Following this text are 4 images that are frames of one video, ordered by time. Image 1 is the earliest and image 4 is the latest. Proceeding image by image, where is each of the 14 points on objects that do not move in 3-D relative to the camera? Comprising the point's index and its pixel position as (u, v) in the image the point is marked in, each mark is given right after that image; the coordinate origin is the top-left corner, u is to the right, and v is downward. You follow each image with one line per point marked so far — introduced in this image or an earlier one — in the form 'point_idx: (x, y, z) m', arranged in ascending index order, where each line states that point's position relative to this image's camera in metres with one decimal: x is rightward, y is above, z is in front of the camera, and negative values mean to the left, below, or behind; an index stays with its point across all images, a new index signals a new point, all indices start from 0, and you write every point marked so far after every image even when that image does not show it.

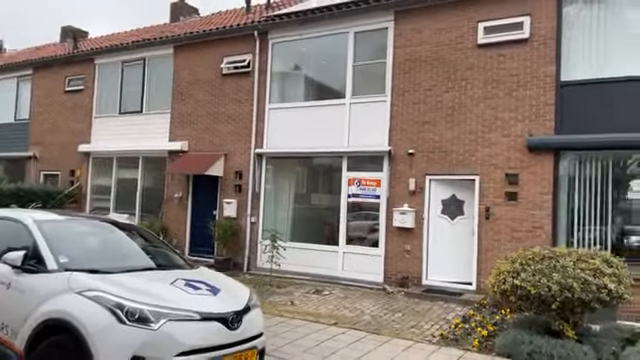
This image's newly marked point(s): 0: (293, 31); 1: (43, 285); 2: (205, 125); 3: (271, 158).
0: (-0.7, +3.8, +12.7) m
1: (-2.5, -0.9, +4.4) m
2: (-3.3, +1.6, +14.0) m
3: (-1.3, +0.6, +12.9) m
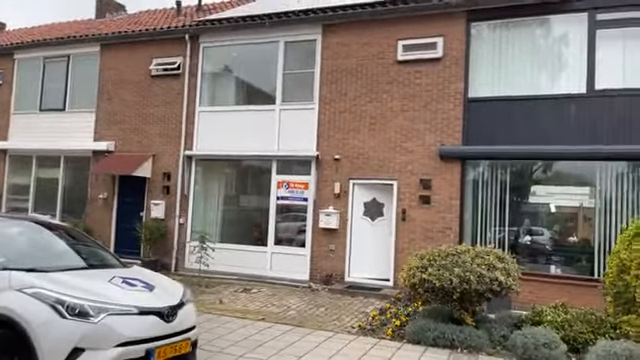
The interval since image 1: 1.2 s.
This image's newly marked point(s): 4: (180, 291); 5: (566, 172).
0: (-2.5, +3.8, +13.0) m
1: (-3.2, -1.0, +4.6) m
2: (-5.3, +1.5, +13.9) m
3: (-3.2, +0.5, +13.2) m
4: (-1.5, -1.2, +5.4) m
5: (+5.0, +0.2, +9.9) m
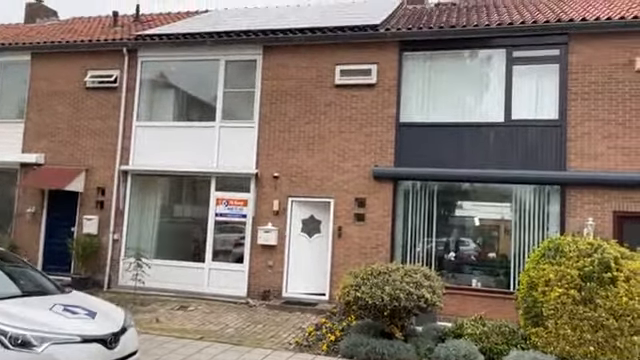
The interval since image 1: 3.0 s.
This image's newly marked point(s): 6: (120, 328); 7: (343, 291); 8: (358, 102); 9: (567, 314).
0: (-4.1, +3.4, +13.0) m
1: (-3.7, -1.2, +4.5) m
2: (-7.0, +1.1, +13.5) m
3: (-4.8, +0.1, +13.0) m
4: (-2.2, -1.5, +5.5) m
5: (+3.7, -0.3, +10.9) m
6: (-2.1, -1.5, +5.1) m
7: (+0.4, -1.8, +8.0) m
8: (+0.9, +1.8, +11.6) m
9: (+3.5, -1.9, +7.0) m
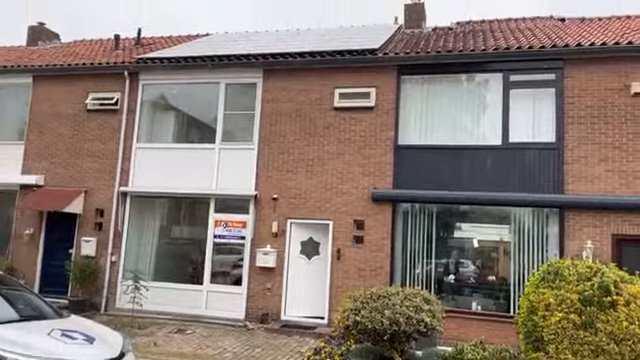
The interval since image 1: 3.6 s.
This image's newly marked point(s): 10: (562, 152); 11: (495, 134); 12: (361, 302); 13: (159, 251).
0: (-4.1, +2.8, +13.1) m
1: (-3.7, -1.5, +4.4) m
2: (-7.0, +0.6, +13.6) m
3: (-4.9, -0.5, +13.0) m
4: (-2.2, -1.8, +5.5) m
5: (+3.6, -0.8, +10.9) m
6: (-2.1, -1.8, +5.1) m
7: (+0.4, -2.2, +8.0) m
8: (+0.9, +1.3, +11.7) m
9: (+3.5, -2.2, +7.0) m
10: (+5.2, +0.6, +10.5) m
11: (+3.9, +1.0, +11.0) m
12: (+0.7, -2.0, +8.0) m
13: (-4.2, -1.9, +12.8) m
